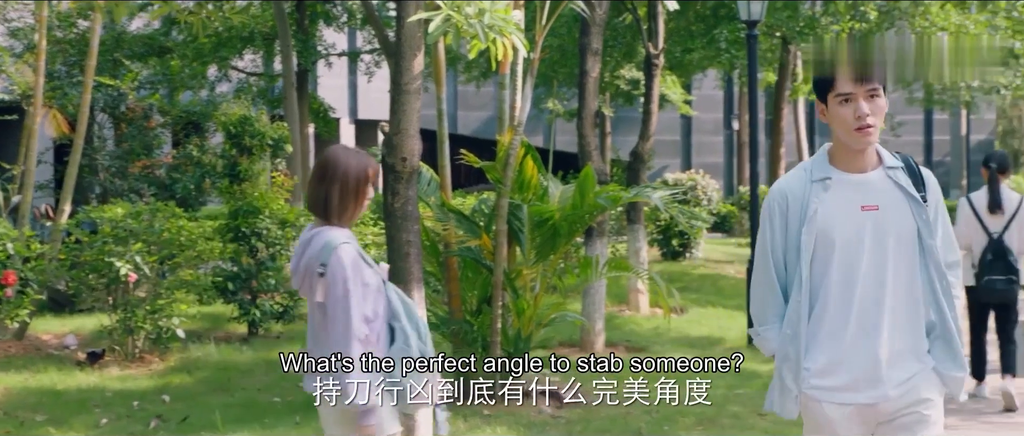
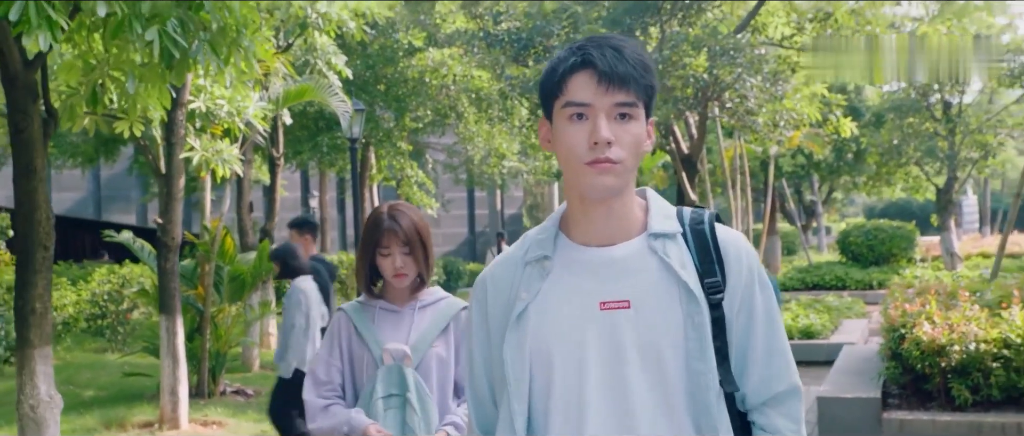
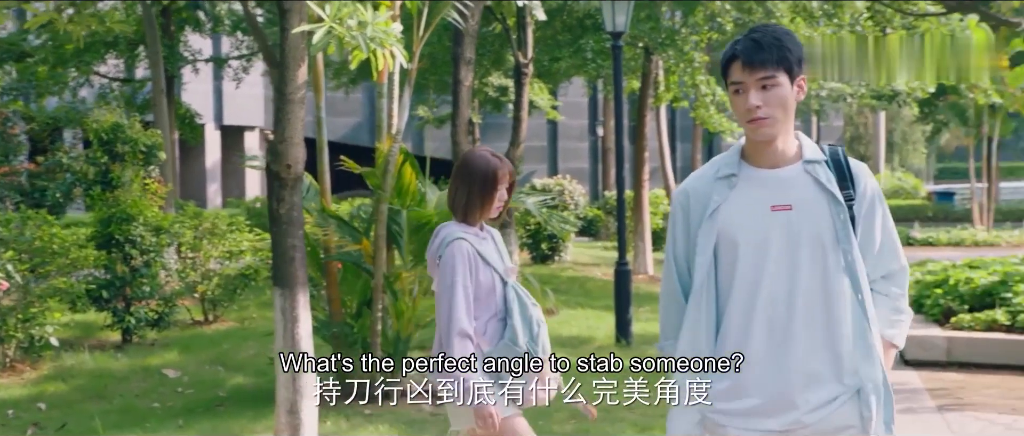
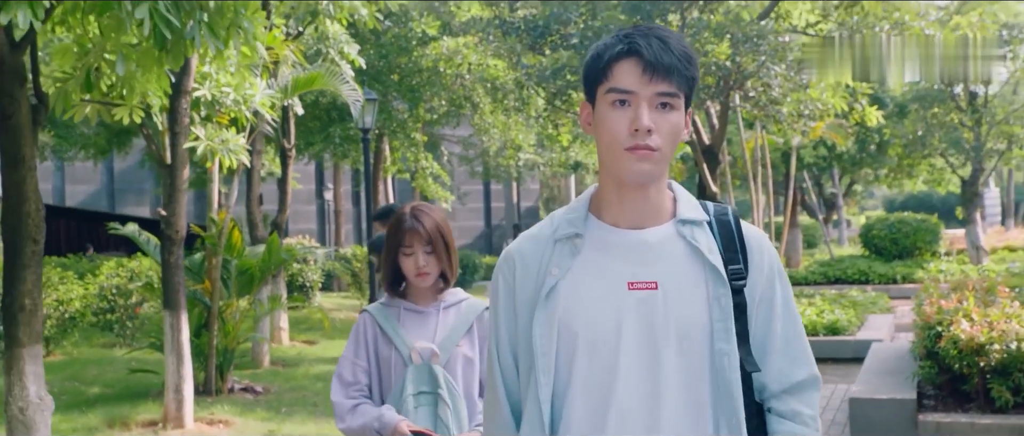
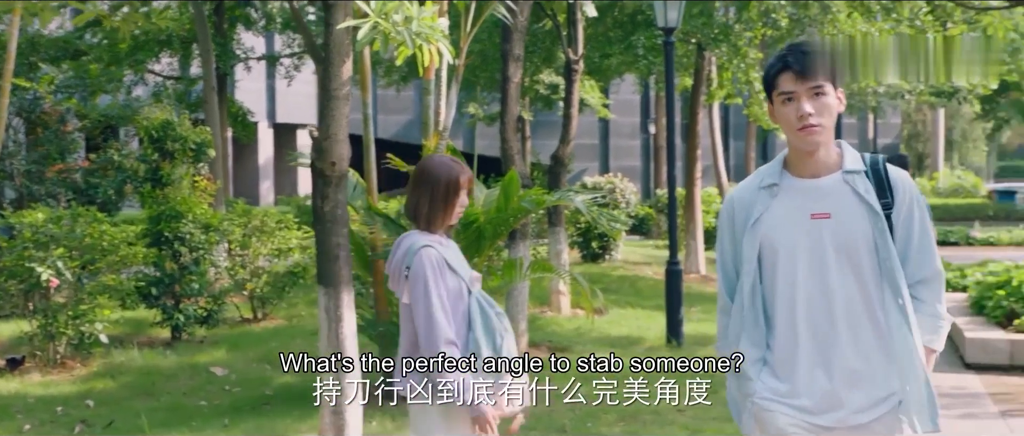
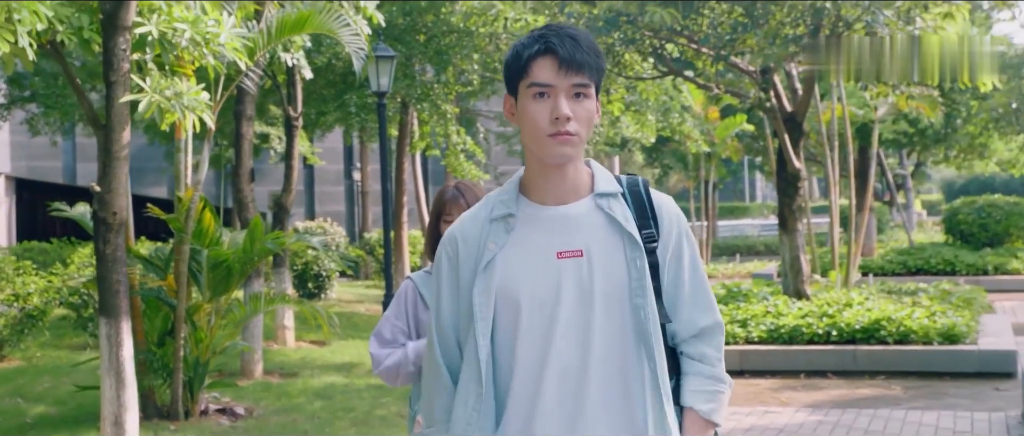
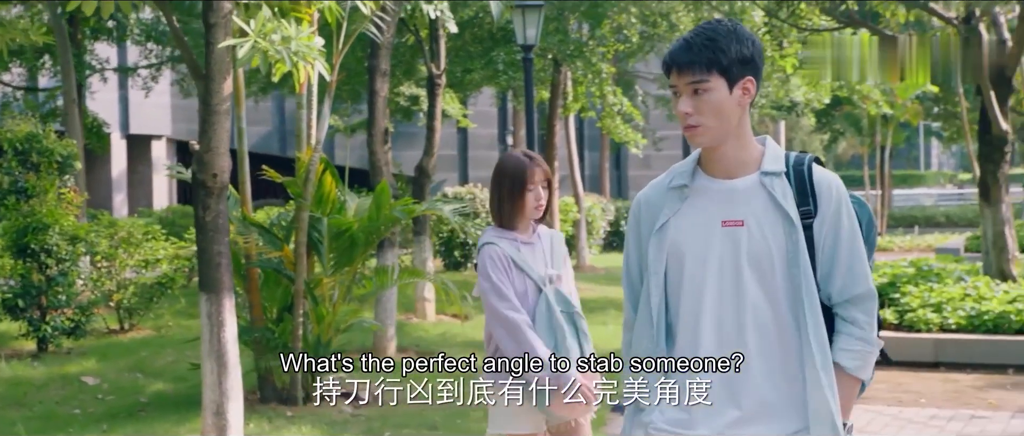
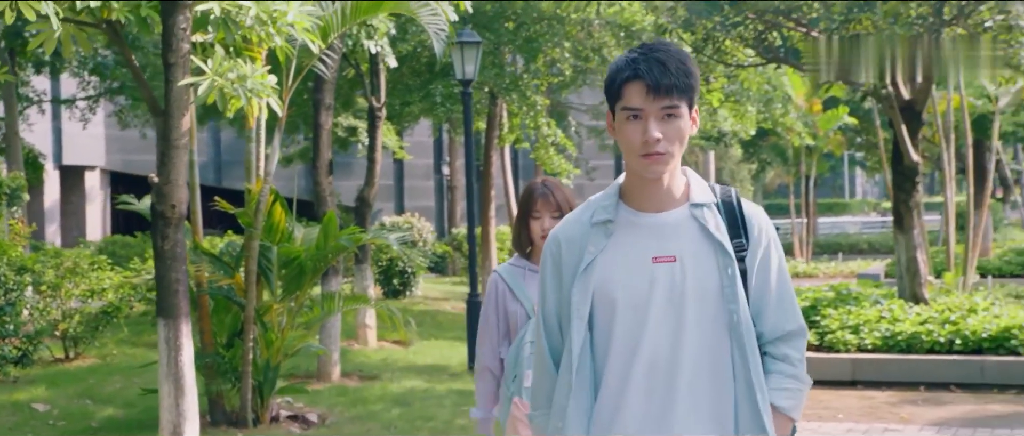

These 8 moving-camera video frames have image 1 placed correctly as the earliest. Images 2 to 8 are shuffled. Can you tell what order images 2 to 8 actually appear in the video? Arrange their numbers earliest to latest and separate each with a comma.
5, 3, 7, 8, 6, 4, 2
